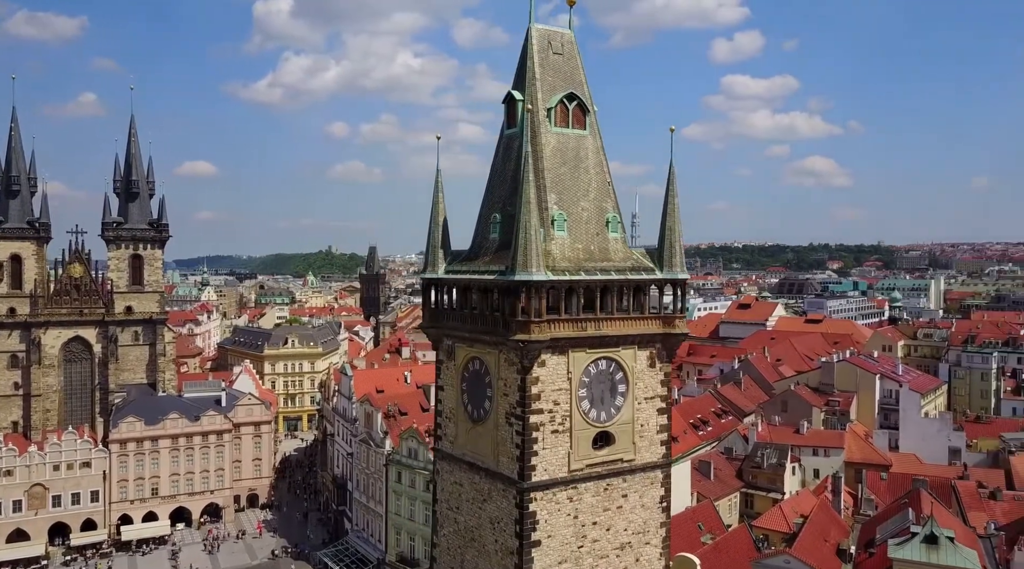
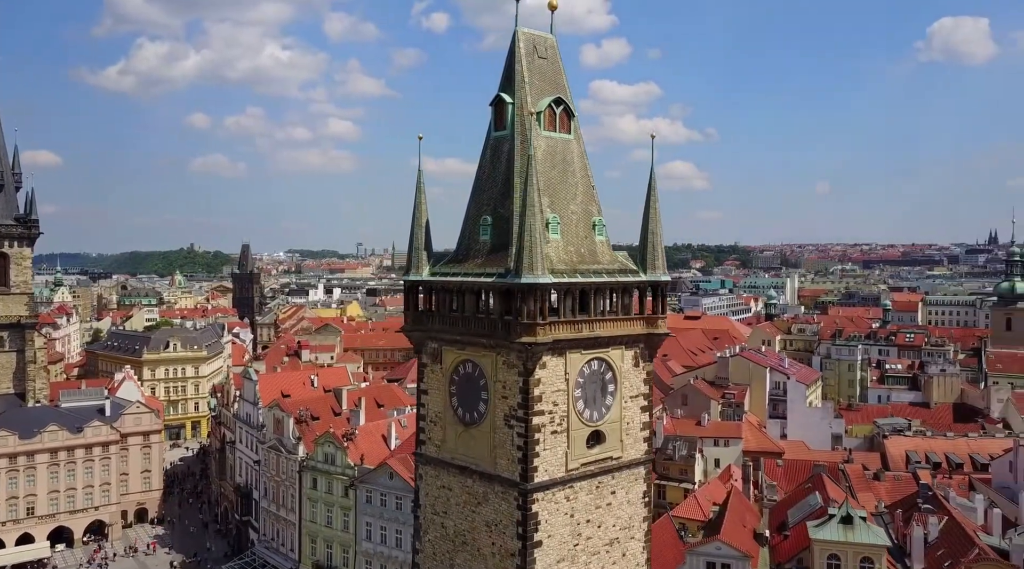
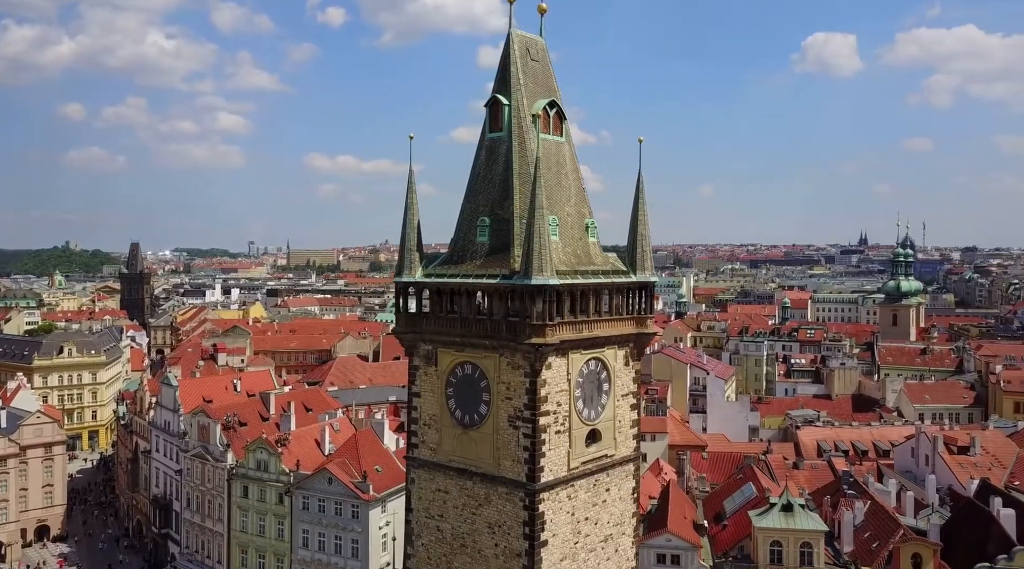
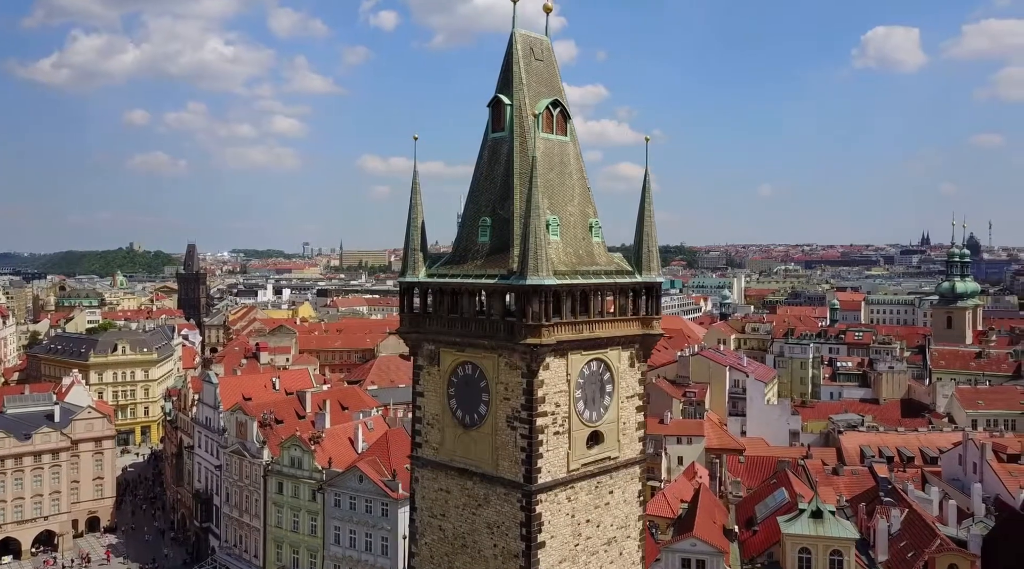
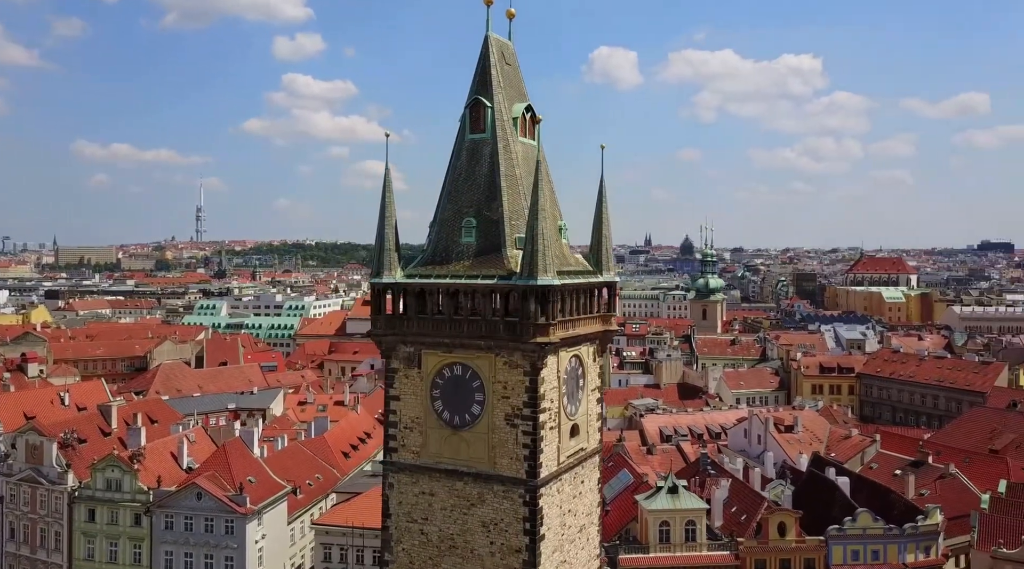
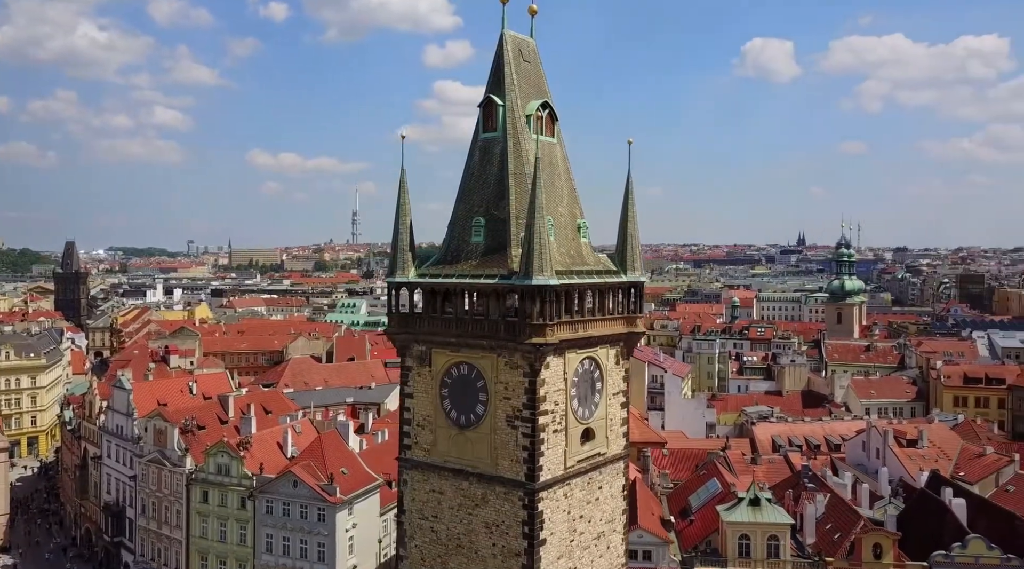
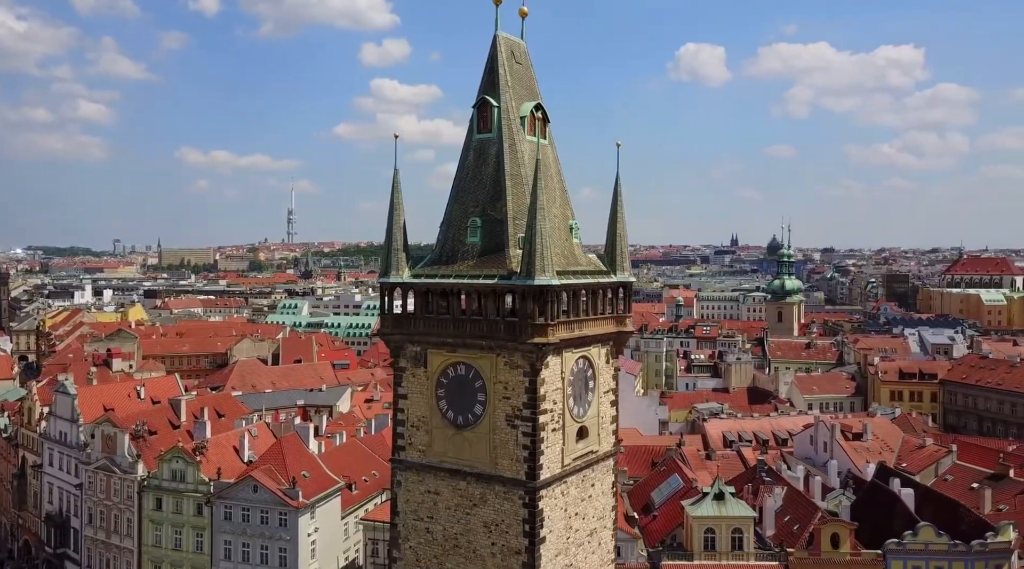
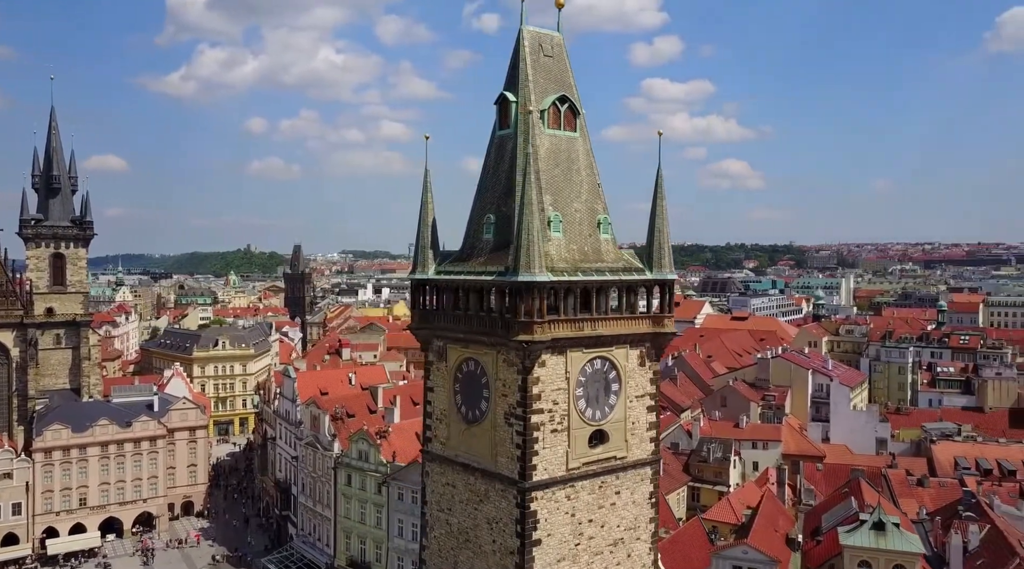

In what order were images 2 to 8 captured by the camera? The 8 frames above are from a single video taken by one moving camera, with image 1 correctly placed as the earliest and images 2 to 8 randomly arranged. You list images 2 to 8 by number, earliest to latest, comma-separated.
8, 2, 4, 3, 6, 7, 5
